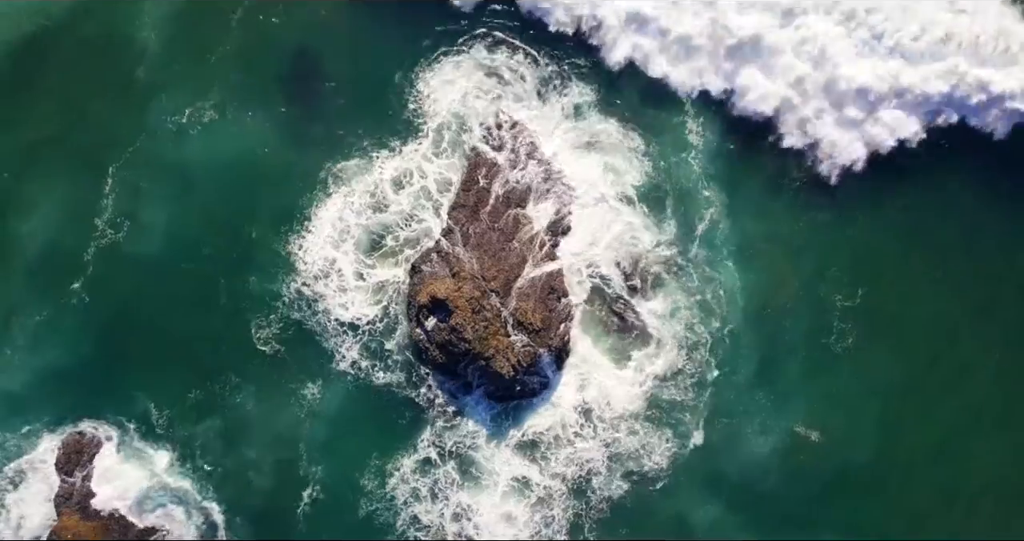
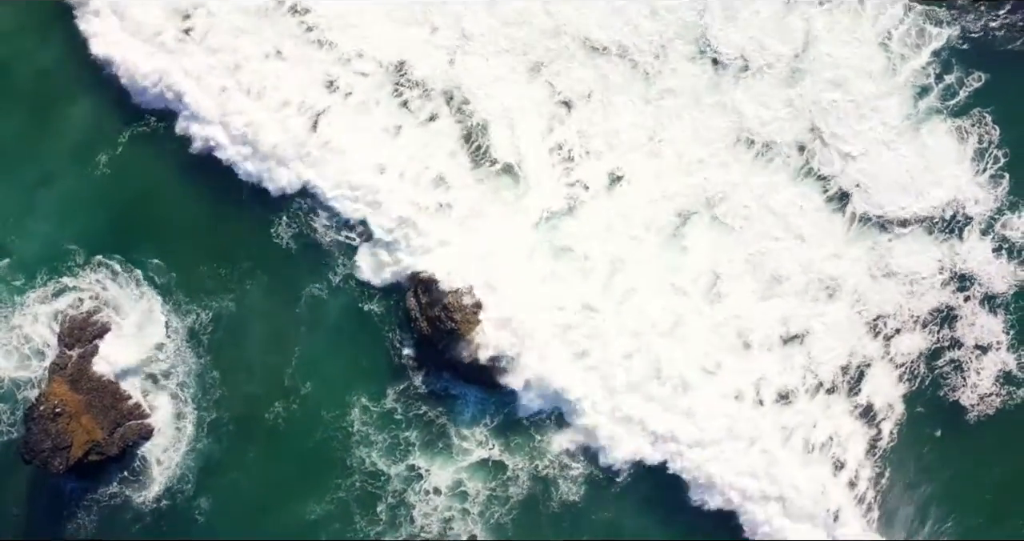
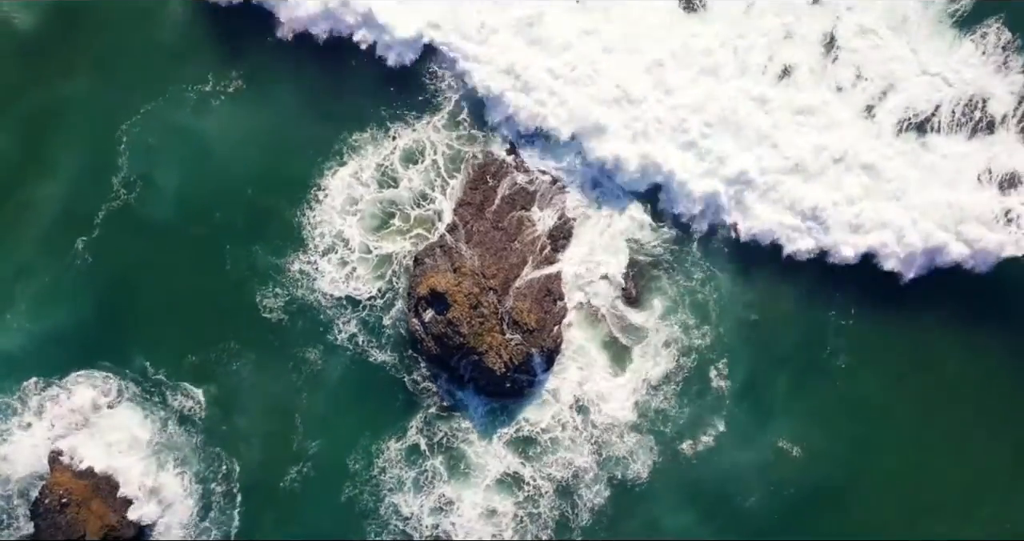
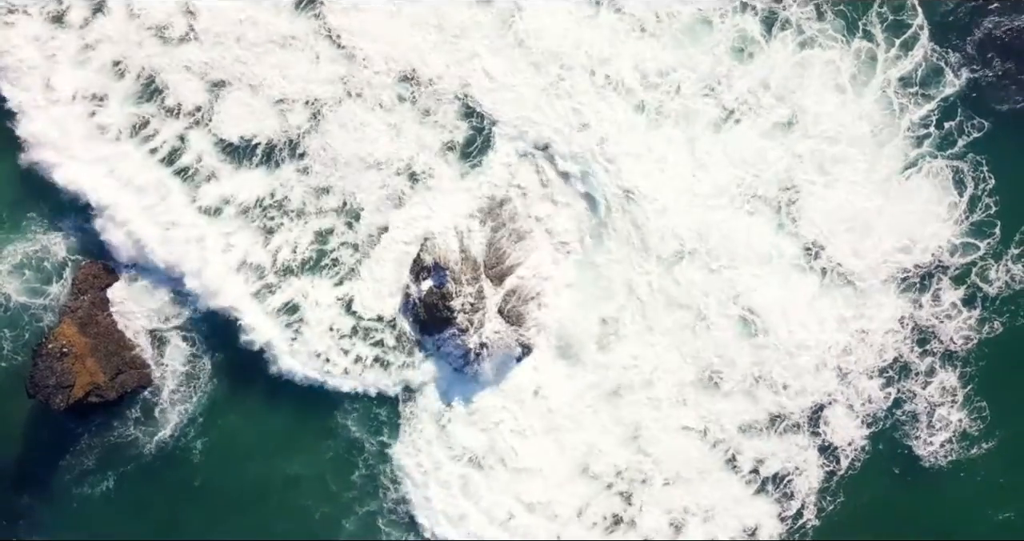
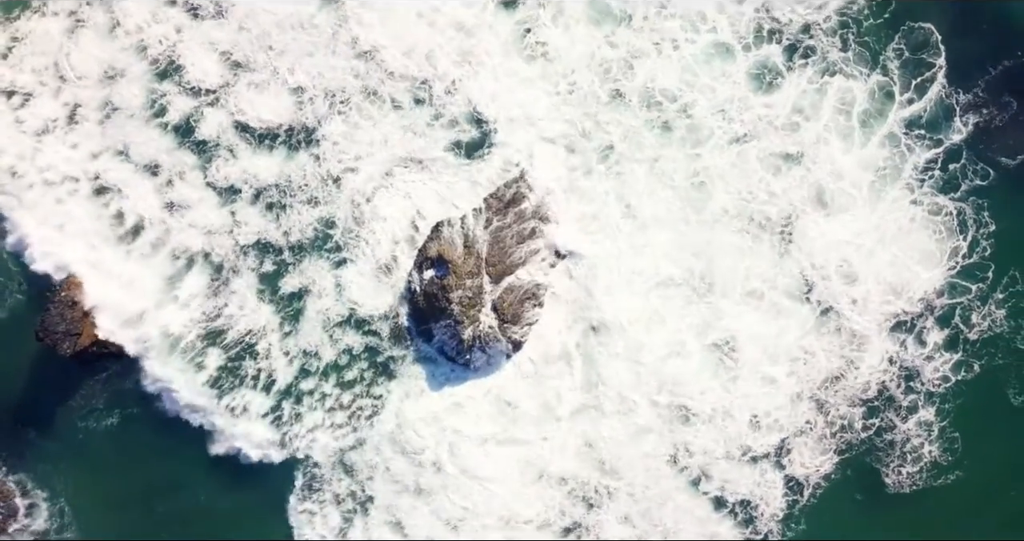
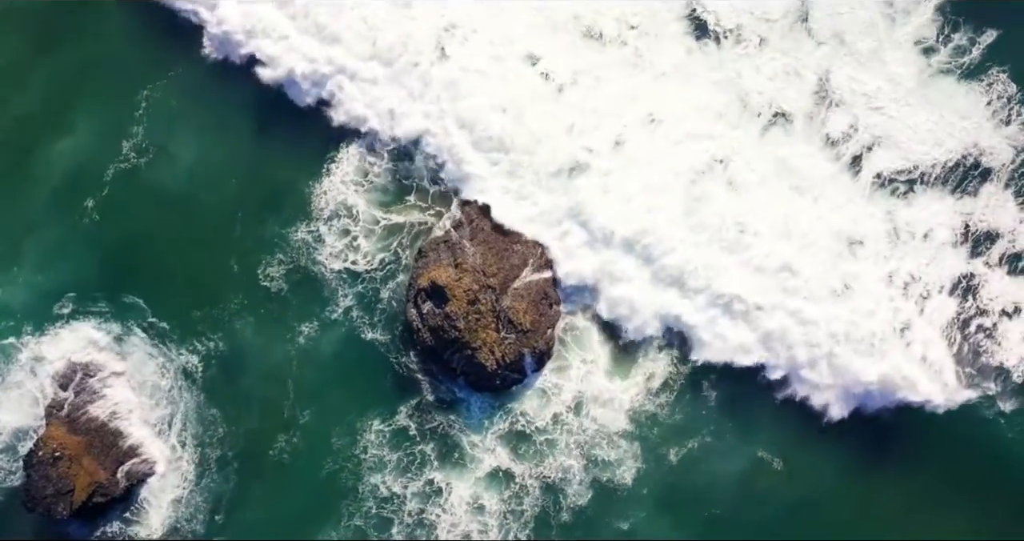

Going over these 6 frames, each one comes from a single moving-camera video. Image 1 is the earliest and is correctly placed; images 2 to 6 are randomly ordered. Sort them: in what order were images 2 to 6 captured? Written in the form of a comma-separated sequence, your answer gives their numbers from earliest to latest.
3, 6, 2, 4, 5
